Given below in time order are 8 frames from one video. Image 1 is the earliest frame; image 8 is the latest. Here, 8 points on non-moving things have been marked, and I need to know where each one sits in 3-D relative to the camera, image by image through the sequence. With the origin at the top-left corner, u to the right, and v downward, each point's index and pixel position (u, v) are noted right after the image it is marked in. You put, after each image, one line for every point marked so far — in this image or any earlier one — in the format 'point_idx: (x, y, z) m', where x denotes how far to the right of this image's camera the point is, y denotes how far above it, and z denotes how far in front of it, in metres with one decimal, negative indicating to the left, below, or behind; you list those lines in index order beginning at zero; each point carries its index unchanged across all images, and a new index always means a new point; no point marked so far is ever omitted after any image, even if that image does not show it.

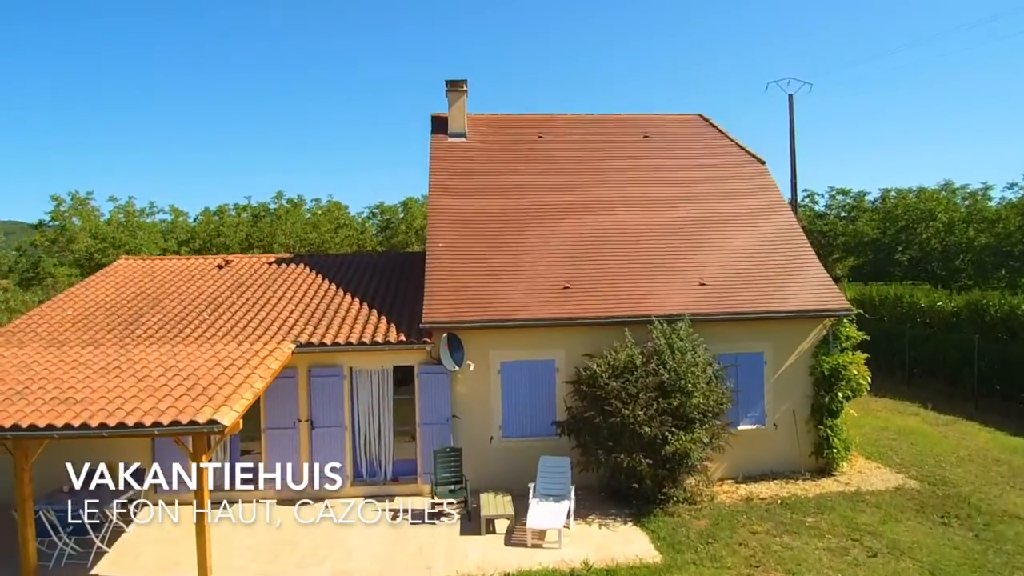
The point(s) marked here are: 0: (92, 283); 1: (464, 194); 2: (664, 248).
0: (-8.5, +0.1, +12.2) m
1: (-0.9, +1.8, +11.7) m
2: (+2.8, +0.7, +11.0) m
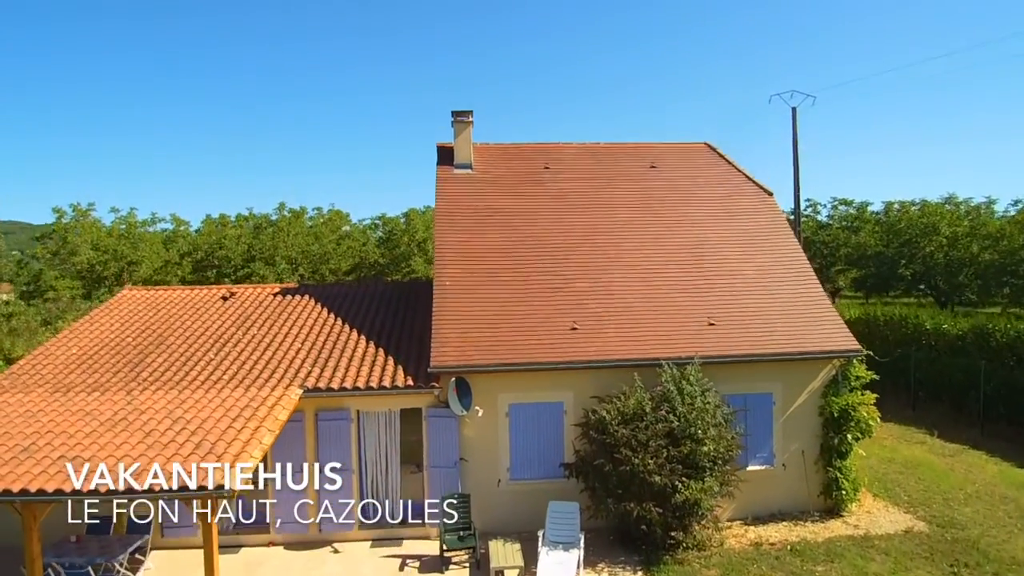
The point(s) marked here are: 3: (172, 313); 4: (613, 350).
0: (-8.4, -0.6, +12.2) m
1: (-0.8, +1.1, +11.7) m
2: (+2.9, 0.0, +10.9) m
3: (-7.0, -0.5, +12.5) m
4: (+1.6, -1.0, +9.8) m
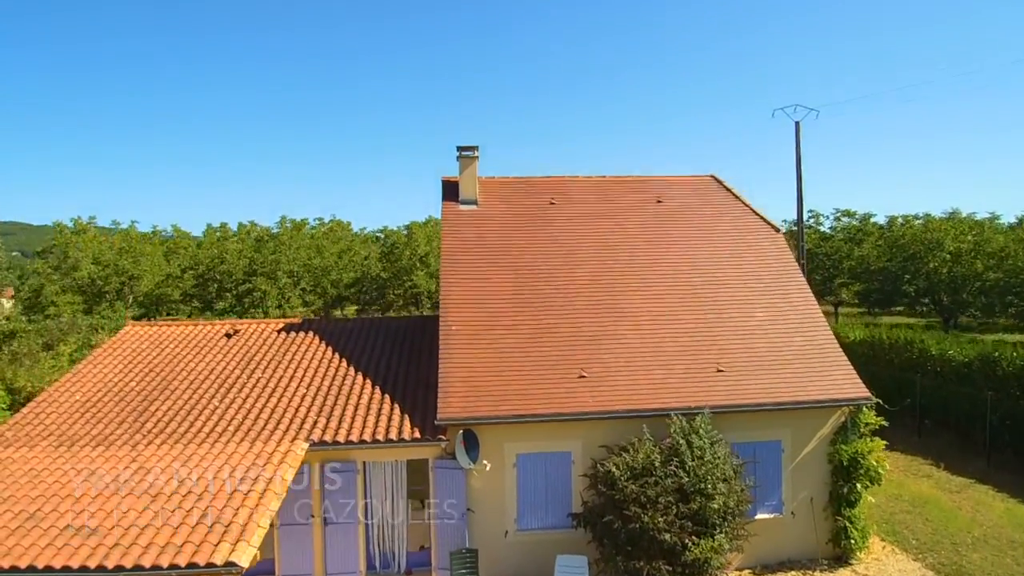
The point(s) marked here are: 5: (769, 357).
0: (-8.3, -1.4, +12.1) m
1: (-0.7, +0.3, +11.6) m
2: (+3.0, -0.8, +10.9) m
3: (-6.9, -1.3, +12.4) m
4: (+1.8, -1.8, +9.8) m
5: (+4.5, -1.2, +10.6) m
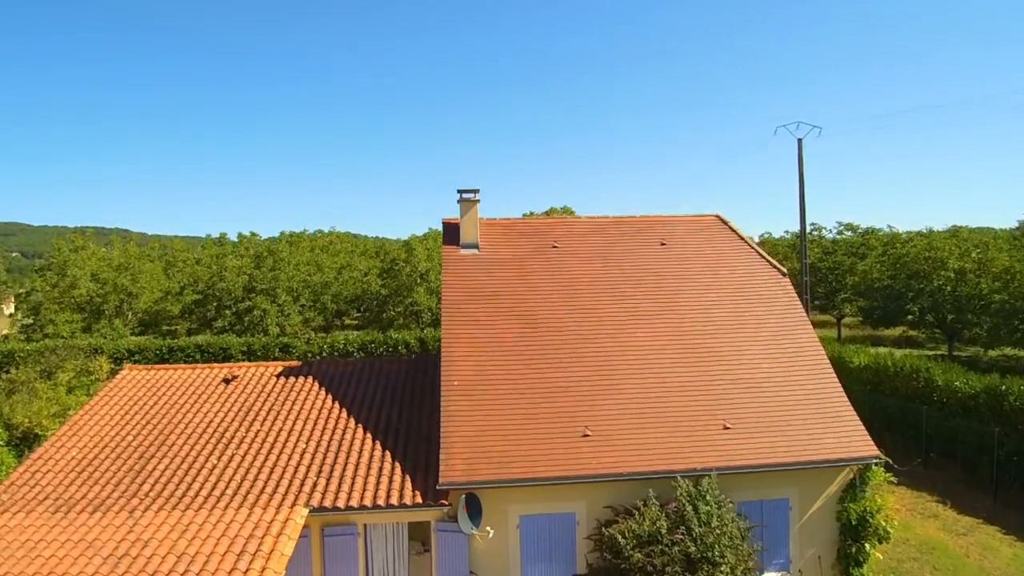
0: (-8.2, -2.3, +12.0) m
1: (-0.6, -0.6, +11.5) m
2: (+3.1, -1.7, +10.7) m
3: (-6.8, -2.3, +12.2) m
4: (+1.8, -2.7, +9.6) m
5: (+4.5, -2.1, +10.4) m
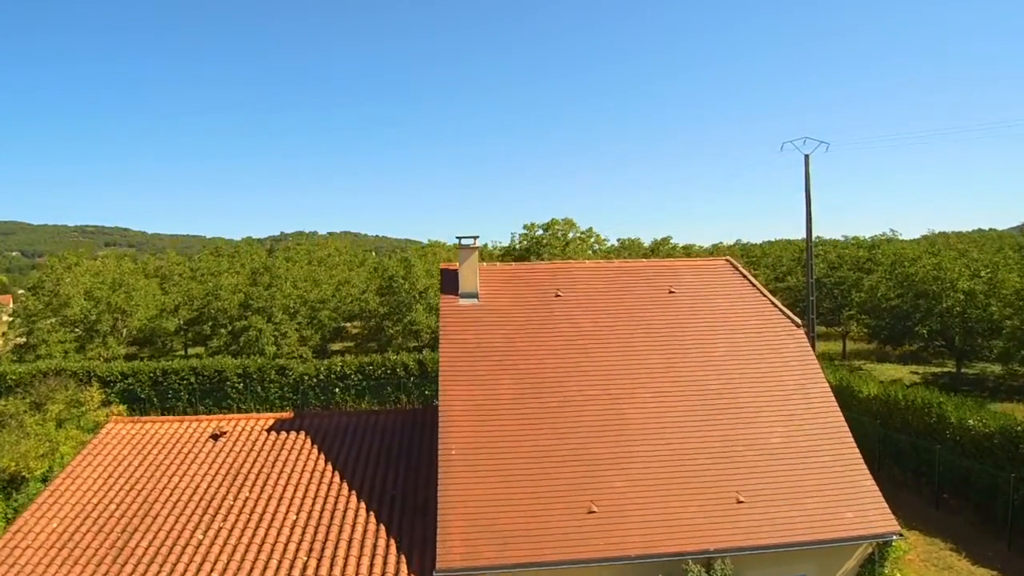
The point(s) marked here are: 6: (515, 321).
0: (-8.2, -3.4, +11.4) m
1: (-0.6, -1.7, +10.9) m
2: (+3.1, -2.7, +10.2) m
3: (-6.8, -3.3, +11.7) m
4: (+1.8, -3.8, +9.1) m
5: (+4.6, -3.2, +9.9) m
6: (0.0, -0.7, +11.9) m
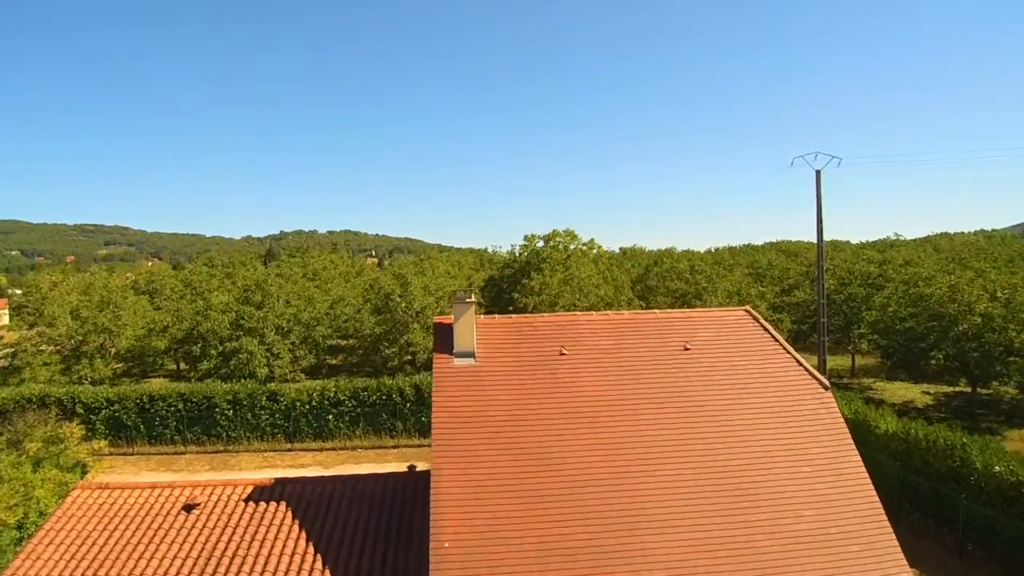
0: (-8.2, -4.4, +10.4) m
1: (-0.6, -2.7, +9.9) m
2: (+3.1, -3.8, +9.1) m
3: (-6.8, -4.4, +10.7) m
4: (+1.8, -4.9, +8.0) m
5: (+4.5, -4.2, +8.9) m
6: (0.0, -1.7, +10.9) m
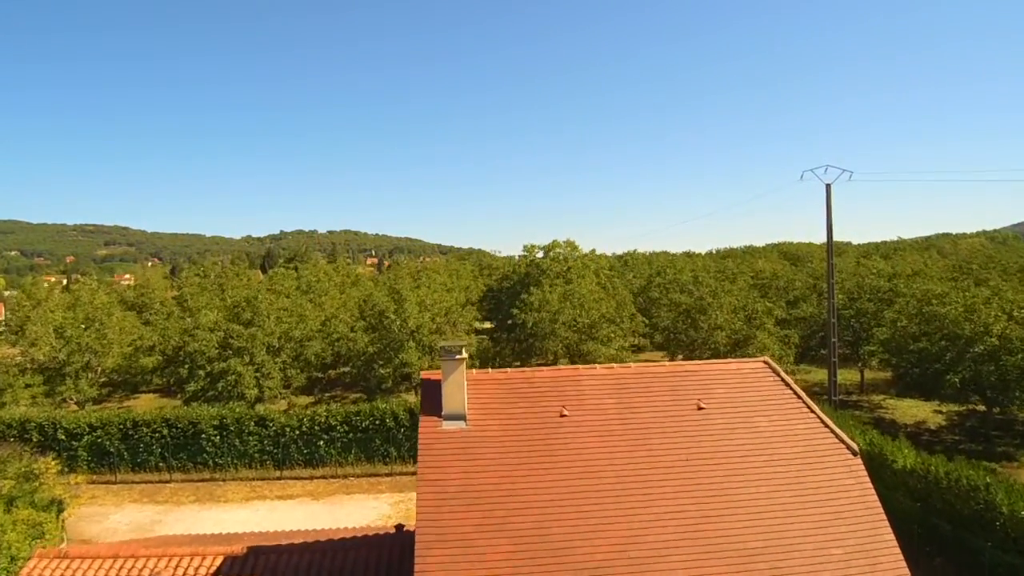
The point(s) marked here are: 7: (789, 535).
0: (-8.3, -5.4, +9.4) m
1: (-0.7, -3.6, +8.8) m
2: (+3.0, -4.7, +8.1) m
3: (-6.9, -5.3, +9.6) m
4: (+1.7, -5.8, +7.0) m
5: (+4.5, -5.2, +7.8) m
6: (-0.1, -2.7, +9.8) m
7: (+4.2, -3.8, +9.1) m
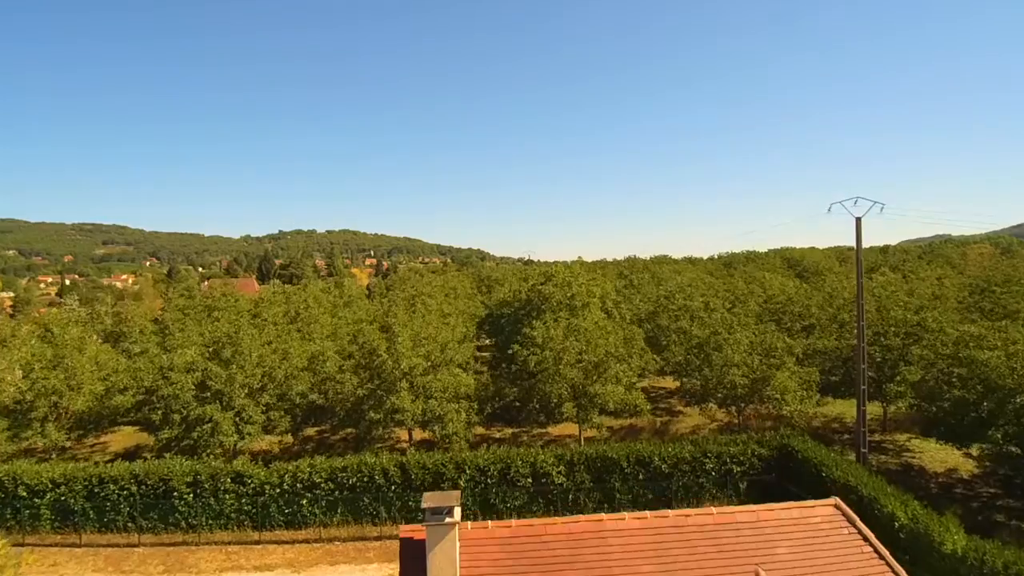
0: (-8.2, -7.2, +7.2) m
1: (-0.6, -5.5, +6.6) m
2: (+3.0, -6.6, +5.9) m
3: (-6.9, -7.1, +7.4) m
4: (+1.8, -7.6, +4.8) m
5: (+4.5, -7.0, +5.6) m
6: (0.0, -4.5, +7.6) m
7: (+4.3, -5.7, +6.9) m
